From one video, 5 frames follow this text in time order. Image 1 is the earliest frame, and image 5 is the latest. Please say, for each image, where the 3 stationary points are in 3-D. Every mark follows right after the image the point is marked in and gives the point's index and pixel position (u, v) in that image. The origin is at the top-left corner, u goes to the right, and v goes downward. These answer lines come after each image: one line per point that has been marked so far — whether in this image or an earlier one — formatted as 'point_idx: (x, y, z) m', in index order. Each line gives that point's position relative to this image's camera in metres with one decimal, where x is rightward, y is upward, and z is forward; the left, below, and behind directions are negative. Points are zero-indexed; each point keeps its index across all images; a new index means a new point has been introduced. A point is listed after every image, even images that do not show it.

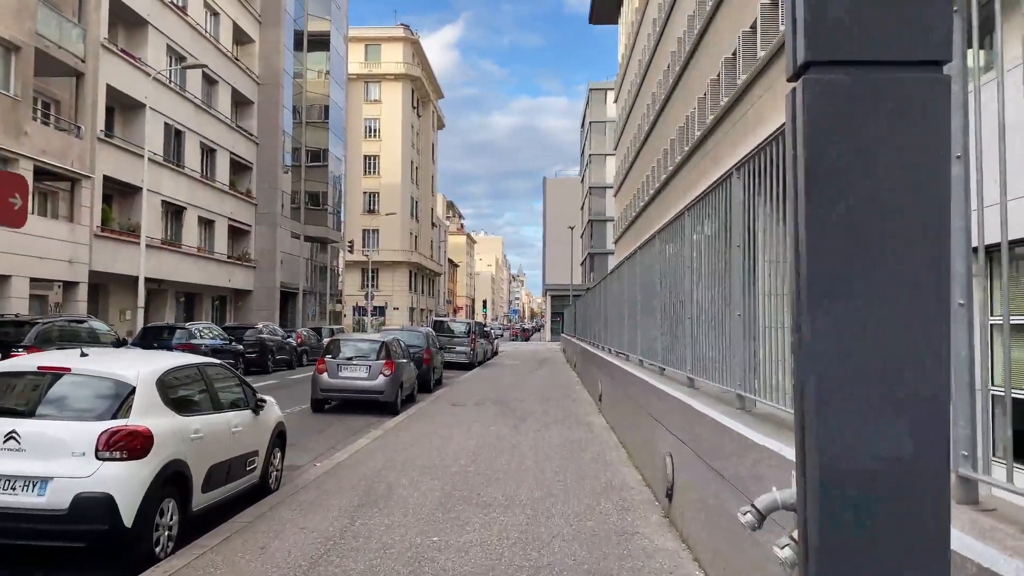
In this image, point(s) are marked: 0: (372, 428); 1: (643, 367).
0: (-2.0, -2.0, +11.7) m
1: (+1.7, -1.0, +11.0) m
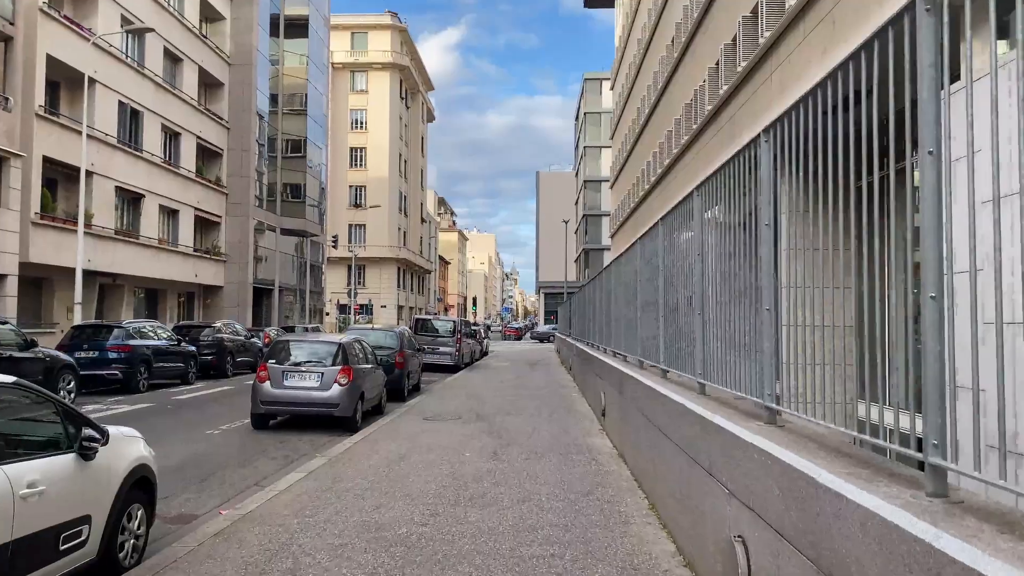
0: (-2.2, -1.8, +9.3) m
1: (+1.5, -0.8, +8.7) m
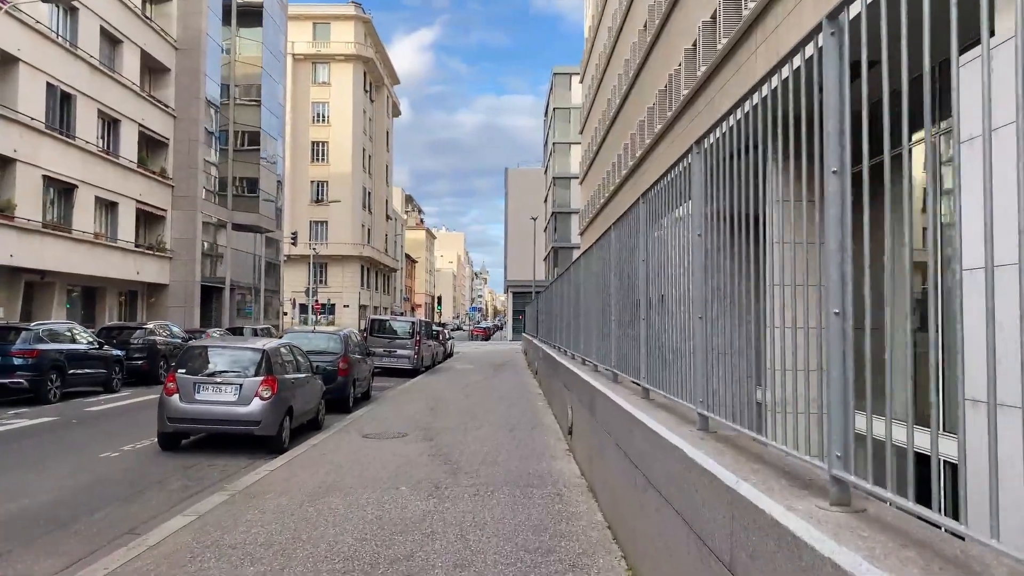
0: (-2.7, -1.8, +7.7) m
1: (+1.0, -0.8, +7.2) m
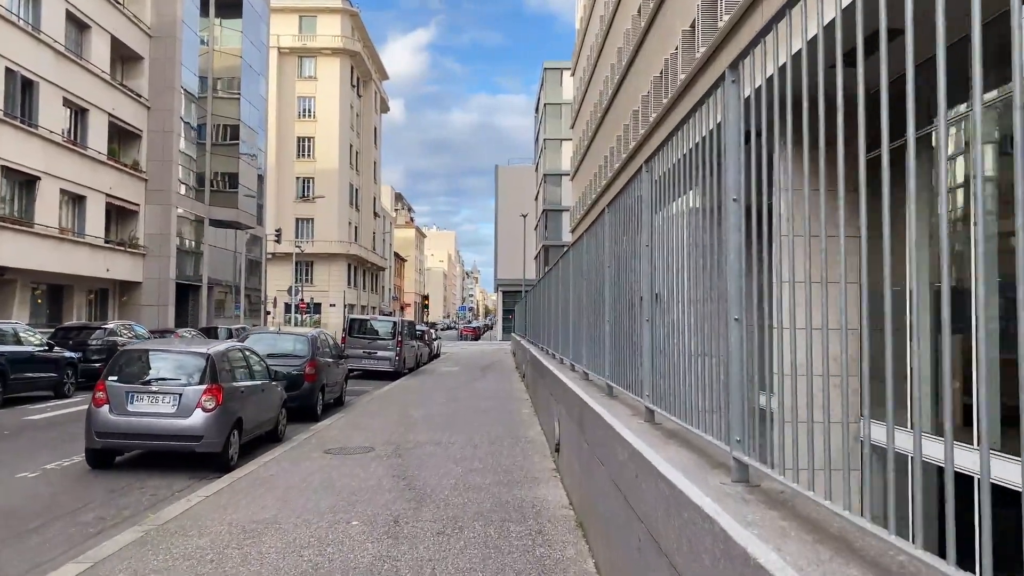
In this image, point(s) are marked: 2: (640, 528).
0: (-2.8, -1.8, +6.6) m
1: (+0.8, -0.8, +6.1) m
2: (+0.6, -1.1, +3.8) m
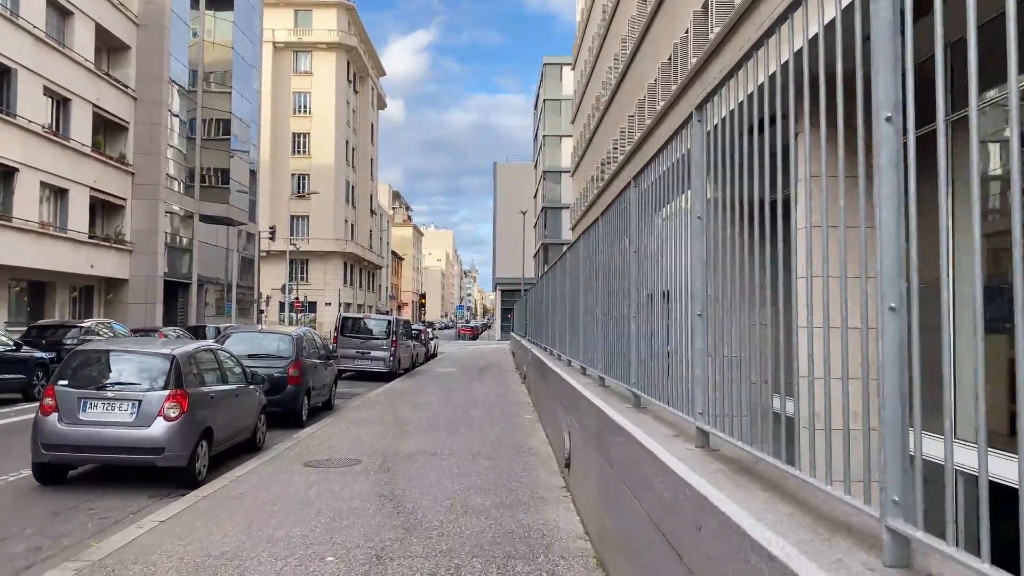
0: (-2.8, -1.7, +5.6) m
1: (+0.9, -0.7, +5.2) m
2: (+0.6, -1.0, +2.9) m
